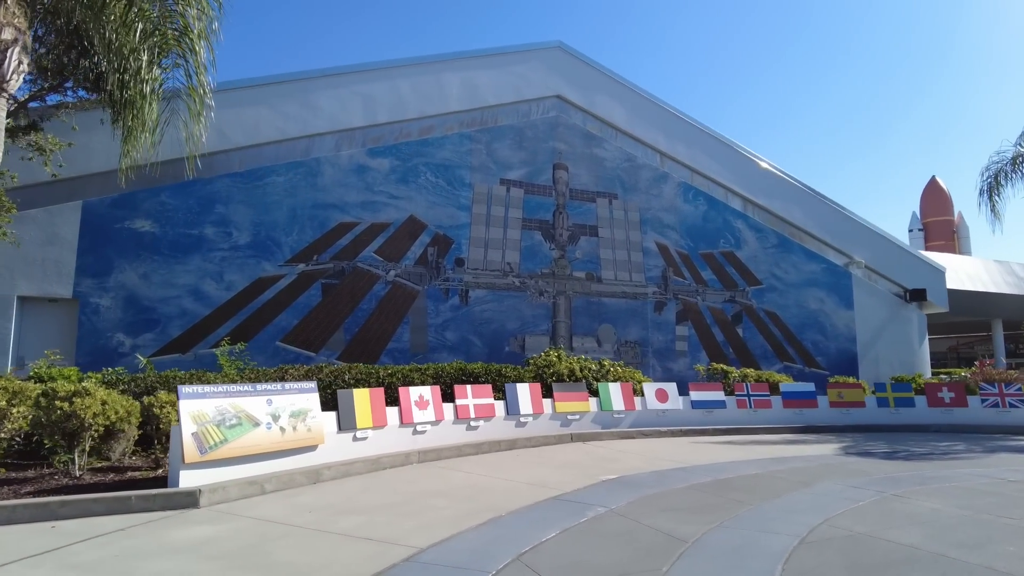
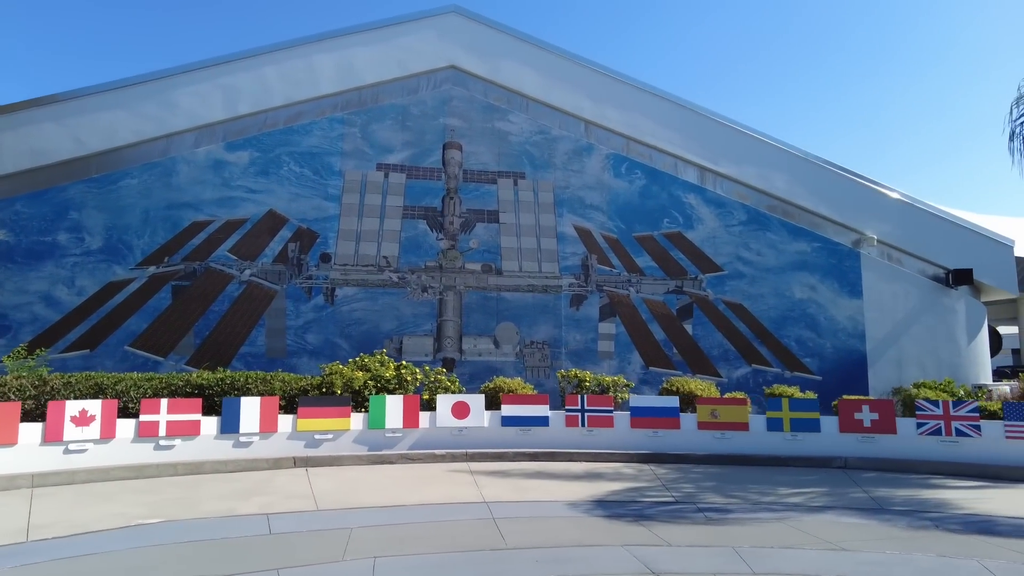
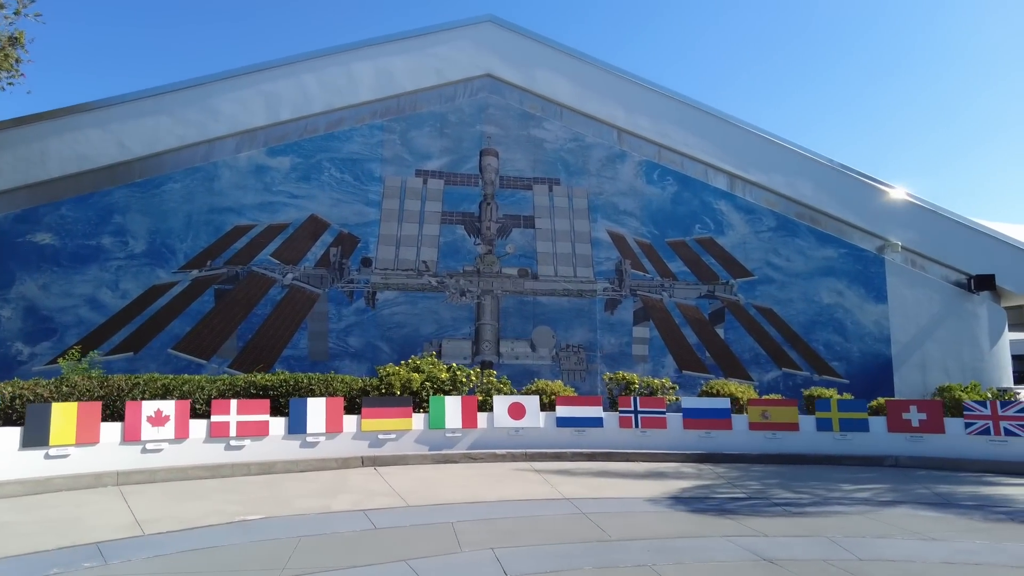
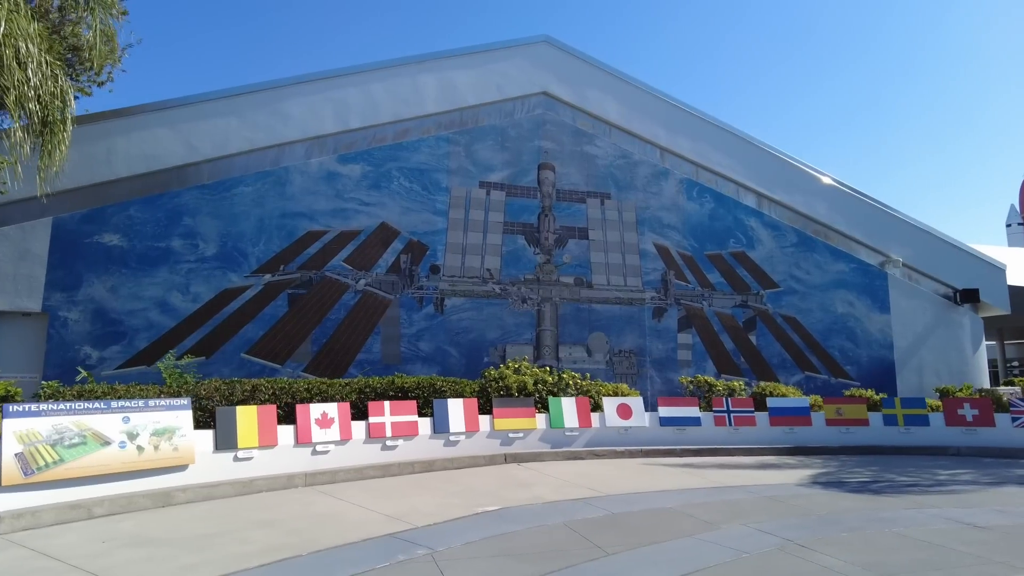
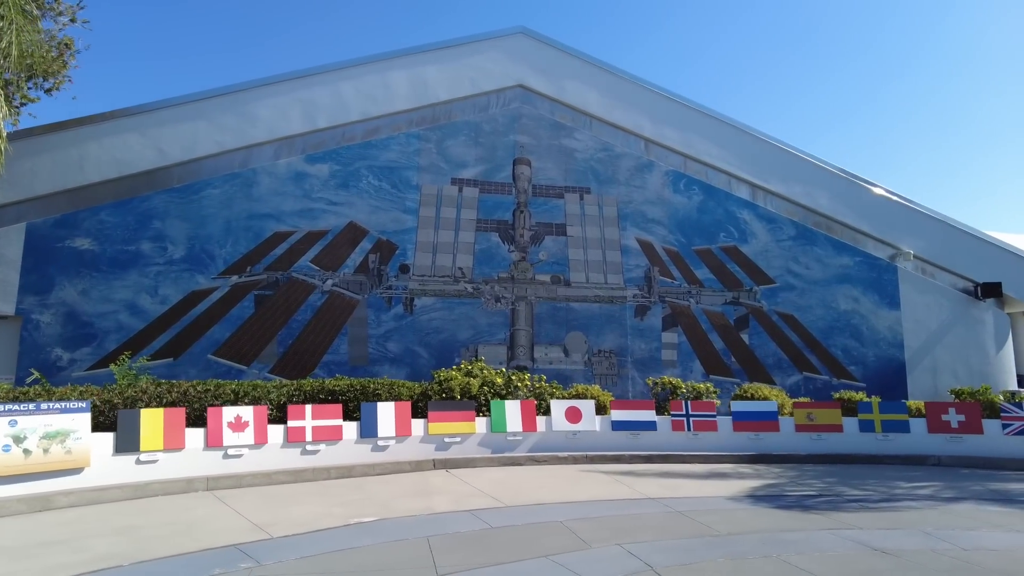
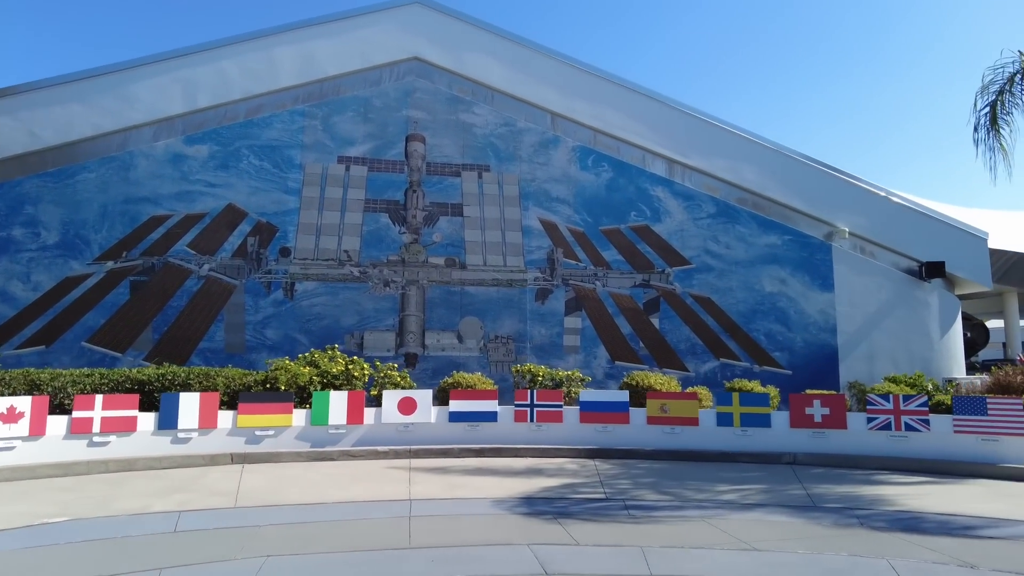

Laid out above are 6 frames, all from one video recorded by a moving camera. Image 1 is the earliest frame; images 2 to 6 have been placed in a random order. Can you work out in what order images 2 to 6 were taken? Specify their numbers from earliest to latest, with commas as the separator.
4, 5, 3, 2, 6
